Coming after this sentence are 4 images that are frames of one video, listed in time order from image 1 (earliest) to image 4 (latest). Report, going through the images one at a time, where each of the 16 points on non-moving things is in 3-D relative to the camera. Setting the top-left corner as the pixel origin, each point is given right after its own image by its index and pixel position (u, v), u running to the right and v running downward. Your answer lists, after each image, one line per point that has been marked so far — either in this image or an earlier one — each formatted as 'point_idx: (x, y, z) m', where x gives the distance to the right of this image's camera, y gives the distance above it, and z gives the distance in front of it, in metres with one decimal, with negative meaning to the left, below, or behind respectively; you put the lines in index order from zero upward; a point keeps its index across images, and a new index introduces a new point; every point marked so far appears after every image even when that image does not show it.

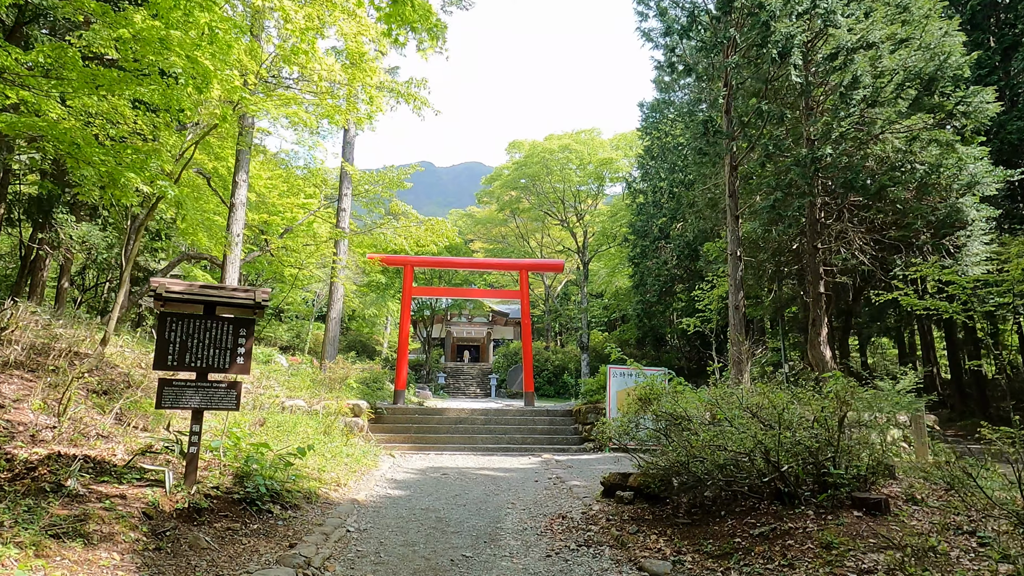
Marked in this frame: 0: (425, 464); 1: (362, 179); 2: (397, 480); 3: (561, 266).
0: (-0.8, -1.7, +6.4) m
1: (-3.0, +2.2, +13.2) m
2: (-0.9, -1.6, +5.5) m
3: (+0.8, +0.3, +10.3) m
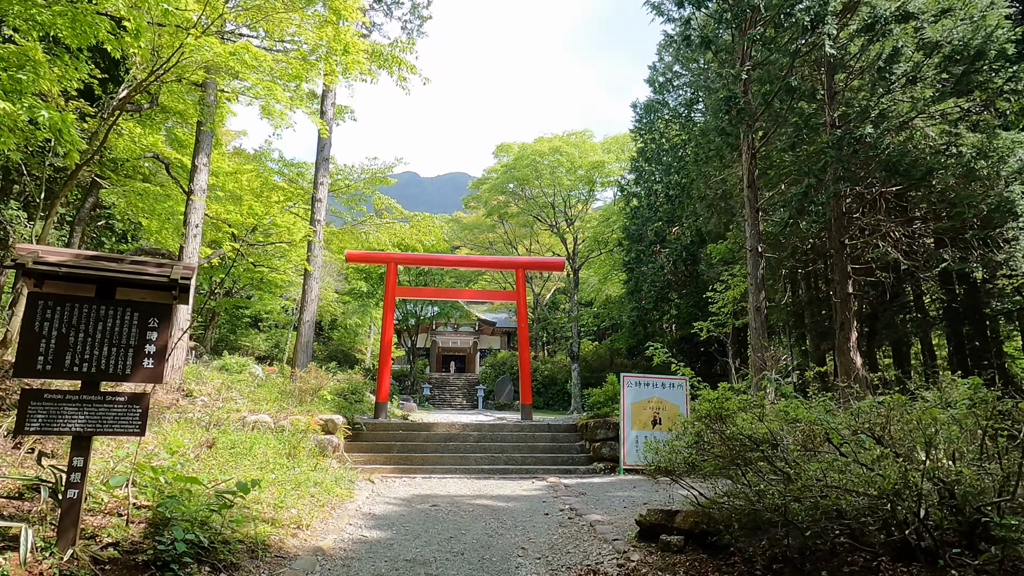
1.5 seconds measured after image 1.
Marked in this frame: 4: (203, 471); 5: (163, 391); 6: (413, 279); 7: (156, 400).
0: (-0.8, -1.6, +5.4) m
1: (-3.1, +2.1, +12.2) m
2: (-0.9, -1.5, +4.5) m
3: (+0.7, +0.3, +9.3) m
4: (-1.8, -1.1, +3.9) m
5: (-3.5, -1.0, +6.7) m
6: (-2.7, +0.3, +18.2) m
7: (-3.3, -1.1, +6.3) m
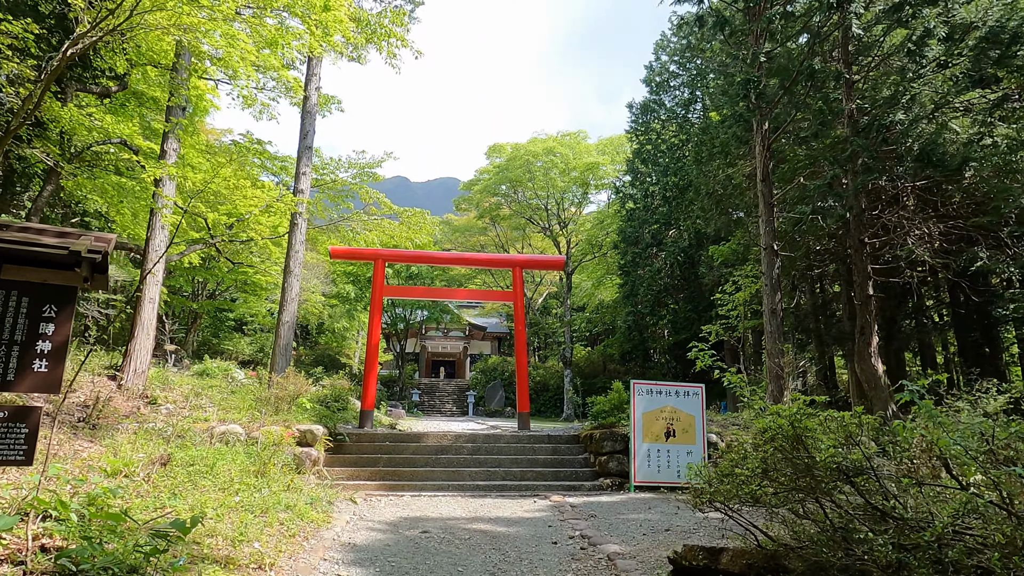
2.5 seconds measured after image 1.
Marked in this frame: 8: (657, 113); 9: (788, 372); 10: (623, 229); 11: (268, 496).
0: (-0.8, -1.6, +4.7) m
1: (-3.2, +2.1, +11.5) m
2: (-0.9, -1.5, +3.8) m
3: (+0.7, +0.3, +8.7) m
4: (-1.8, -1.0, +3.3) m
5: (-3.5, -1.0, +6.0) m
6: (-2.9, +0.2, +17.5) m
7: (-3.3, -1.0, +5.6) m
8: (+4.1, +5.0, +19.4) m
9: (+3.0, -0.9, +7.3) m
10: (+3.2, +1.7, +19.0) m
11: (-1.5, -1.3, +4.1) m
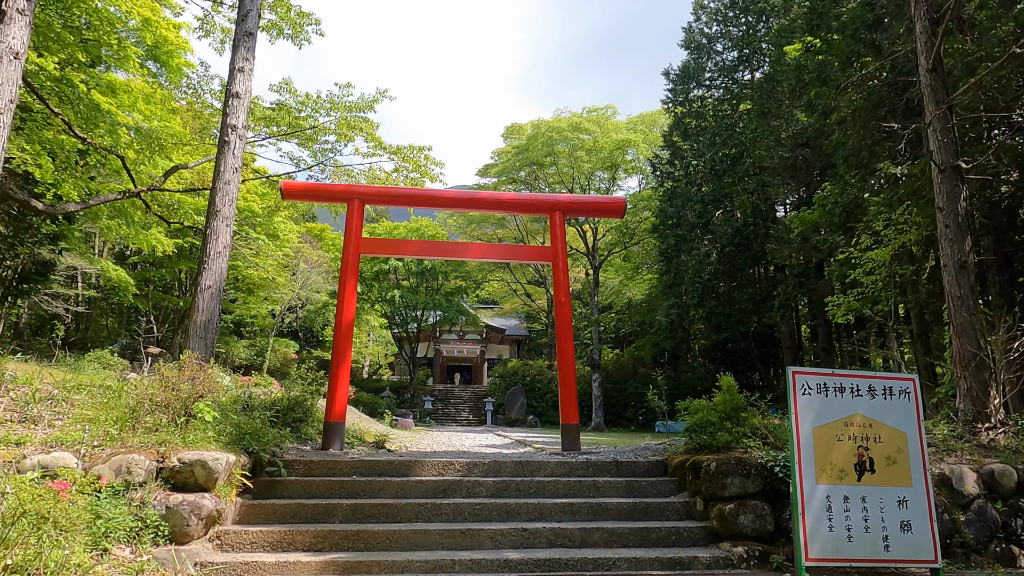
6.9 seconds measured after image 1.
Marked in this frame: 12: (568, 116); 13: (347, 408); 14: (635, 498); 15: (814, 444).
0: (-0.6, -1.2, +2.0) m
1: (-2.8, +2.4, +8.9) m
2: (-0.7, -1.0, +1.2) m
3: (+1.0, +0.7, +6.0) m
4: (-1.6, -0.6, +0.6) m
5: (-3.2, -0.6, +3.4) m
6: (-2.3, +0.5, +14.9) m
7: (-3.1, -0.6, +3.0) m
8: (+4.7, +5.3, +16.7) m
9: (+3.3, -0.5, +4.6) m
10: (+3.8, +2.0, +16.3) m
11: (-1.3, -0.8, +1.4) m
12: (+1.5, +4.7, +17.2) m
13: (-1.3, -0.9, +5.2) m
14: (+0.7, -1.3, +4.0) m
15: (+1.4, -0.7, +3.1) m
